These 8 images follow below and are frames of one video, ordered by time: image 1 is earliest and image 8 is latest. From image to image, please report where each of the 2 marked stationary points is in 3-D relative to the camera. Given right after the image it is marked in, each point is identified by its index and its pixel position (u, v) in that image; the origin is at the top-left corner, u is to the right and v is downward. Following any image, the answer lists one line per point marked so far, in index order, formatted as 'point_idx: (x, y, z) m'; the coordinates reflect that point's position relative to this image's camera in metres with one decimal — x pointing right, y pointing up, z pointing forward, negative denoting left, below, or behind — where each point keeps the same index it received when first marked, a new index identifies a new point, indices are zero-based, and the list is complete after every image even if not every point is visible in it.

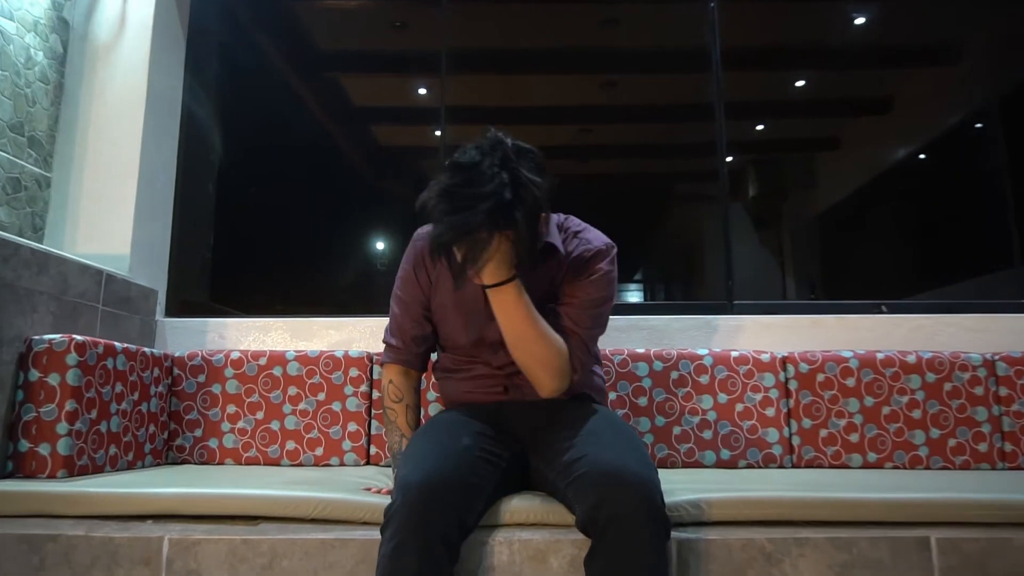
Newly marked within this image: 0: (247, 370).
0: (-0.9, -0.3, +2.3) m
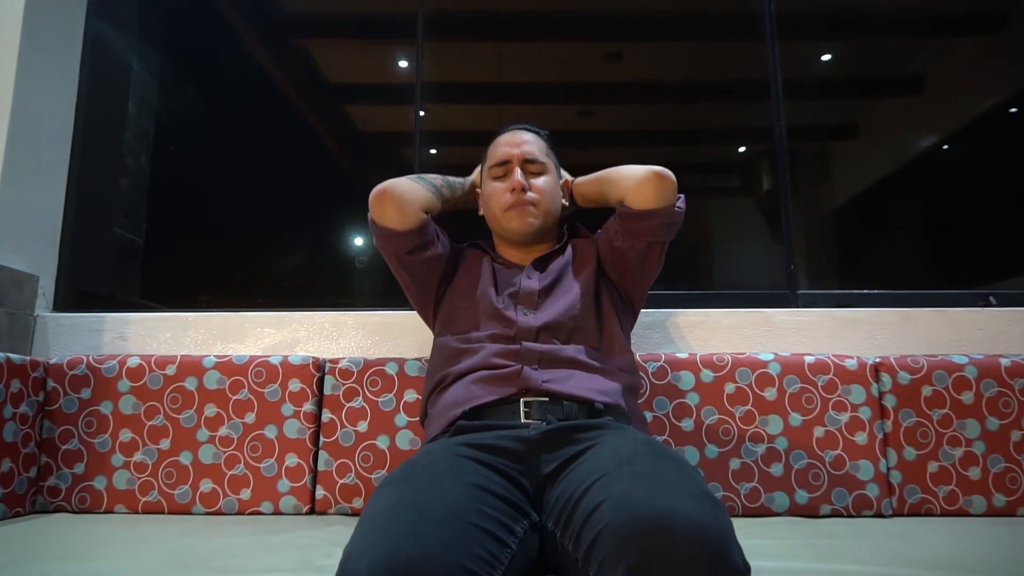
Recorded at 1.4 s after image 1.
0: (-0.9, -0.2, +1.7) m
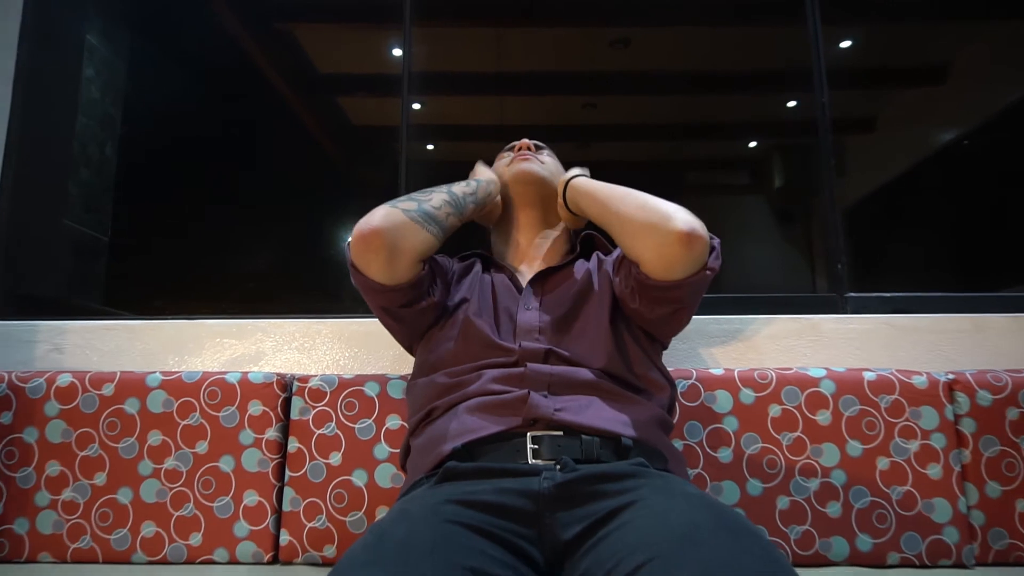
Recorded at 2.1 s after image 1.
0: (-0.9, -0.2, +1.4) m
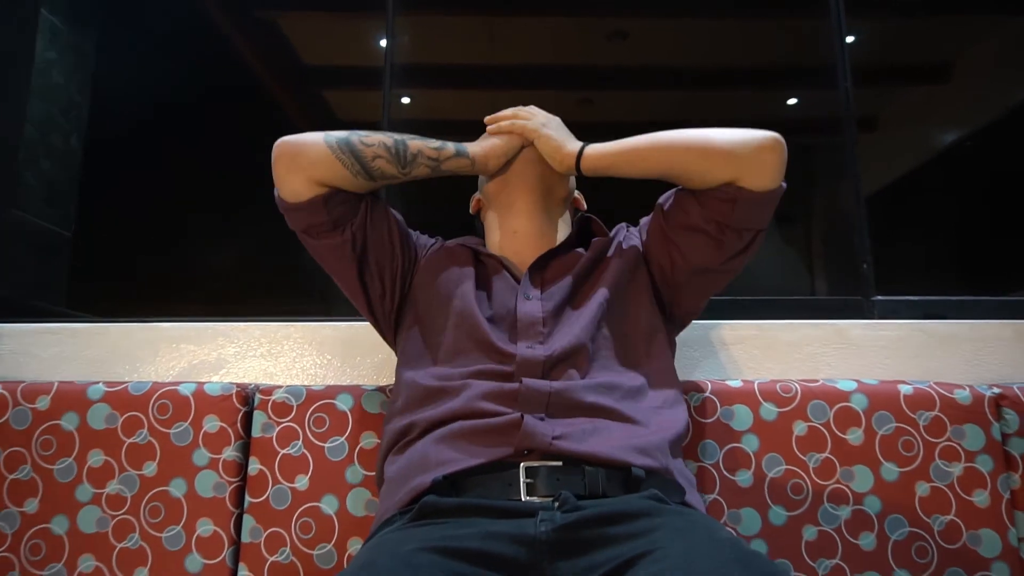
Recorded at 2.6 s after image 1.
0: (-0.9, -0.2, +1.2) m
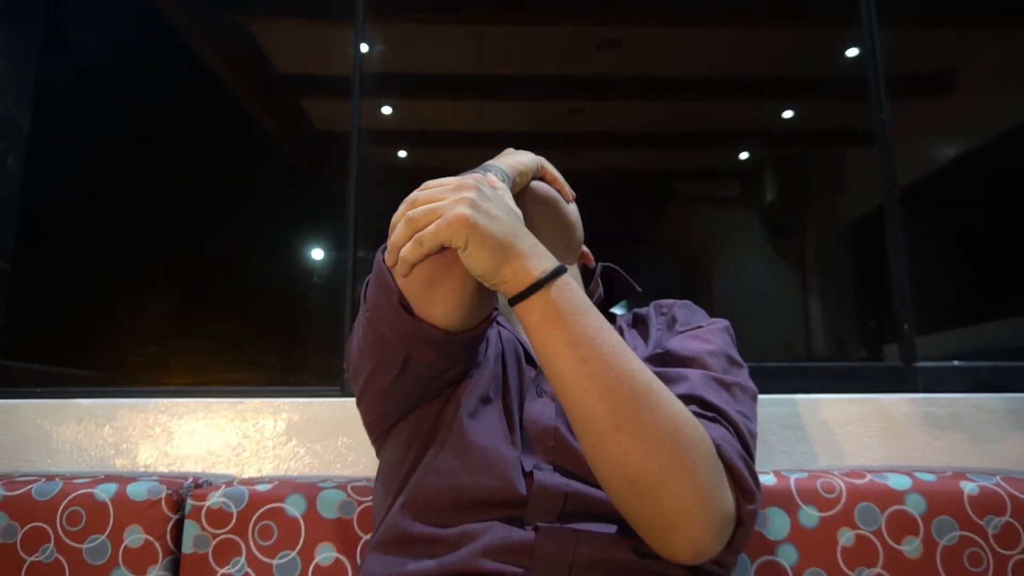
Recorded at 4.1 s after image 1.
0: (-0.9, -0.4, +1.0) m
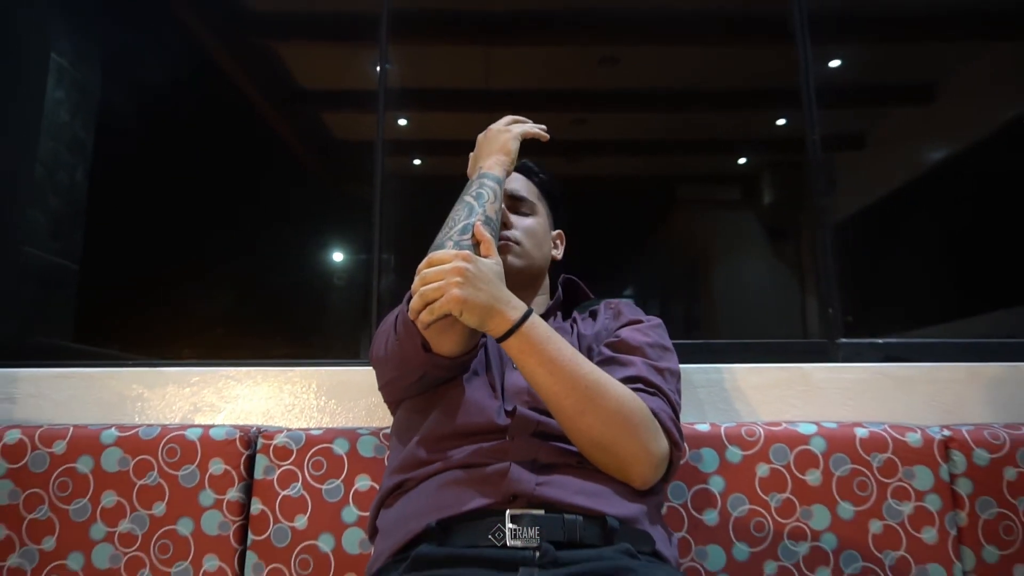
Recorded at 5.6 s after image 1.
0: (-0.9, -0.3, +1.3) m
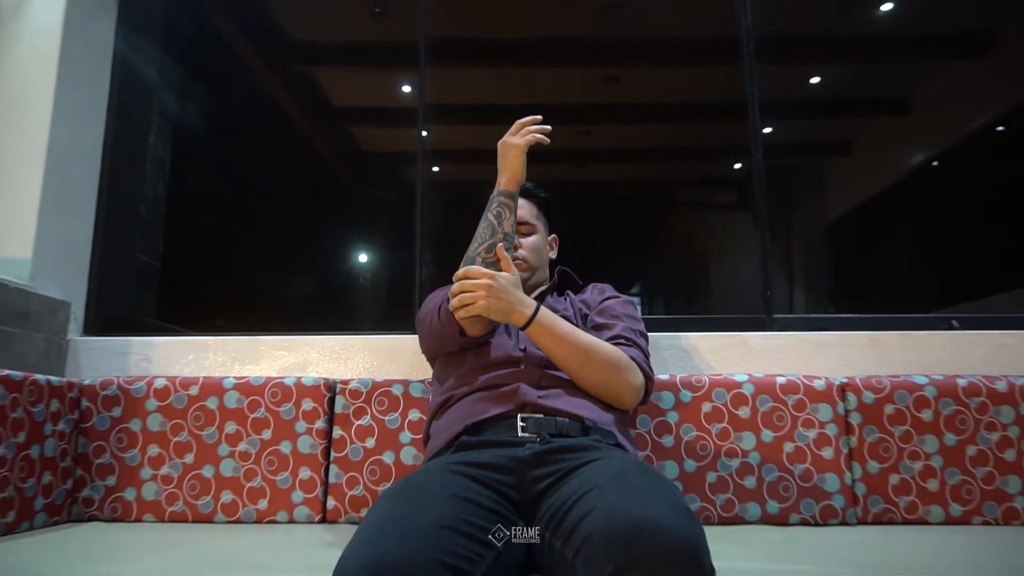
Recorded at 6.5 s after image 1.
0: (-0.9, -0.3, +1.8) m
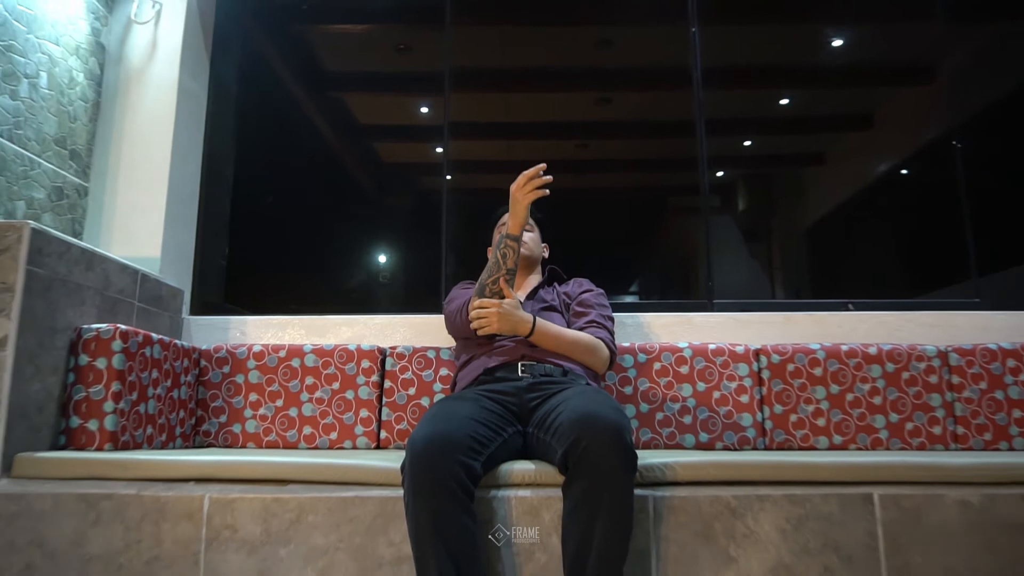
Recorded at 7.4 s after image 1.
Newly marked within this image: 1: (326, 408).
0: (-0.9, -0.3, +2.5) m
1: (-0.7, -0.4, +2.4) m
